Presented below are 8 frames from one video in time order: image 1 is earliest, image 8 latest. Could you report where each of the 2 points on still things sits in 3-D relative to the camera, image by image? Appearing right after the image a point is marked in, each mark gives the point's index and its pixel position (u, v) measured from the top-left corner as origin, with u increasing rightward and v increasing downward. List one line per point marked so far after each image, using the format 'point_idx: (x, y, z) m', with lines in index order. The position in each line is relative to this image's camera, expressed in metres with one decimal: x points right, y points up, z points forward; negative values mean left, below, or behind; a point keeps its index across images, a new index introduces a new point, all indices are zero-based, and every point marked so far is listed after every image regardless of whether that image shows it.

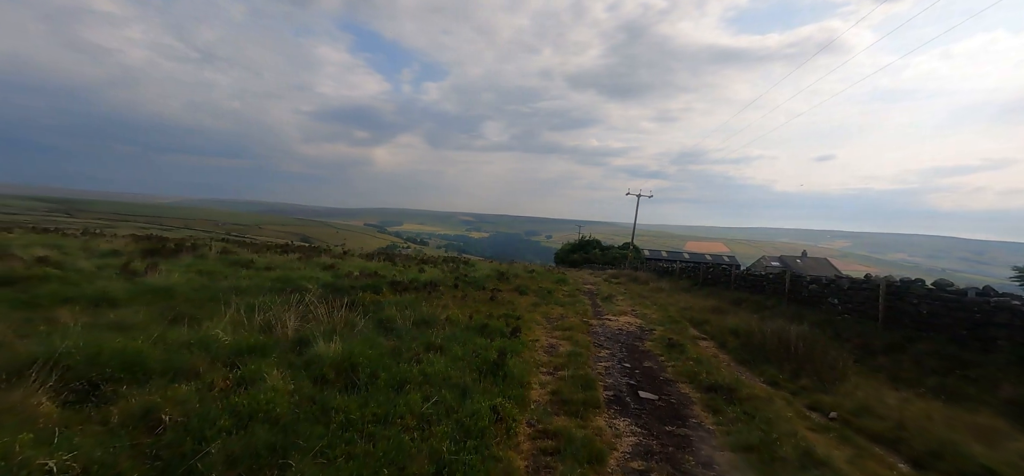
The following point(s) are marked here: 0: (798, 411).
0: (+4.2, -2.5, +6.4) m
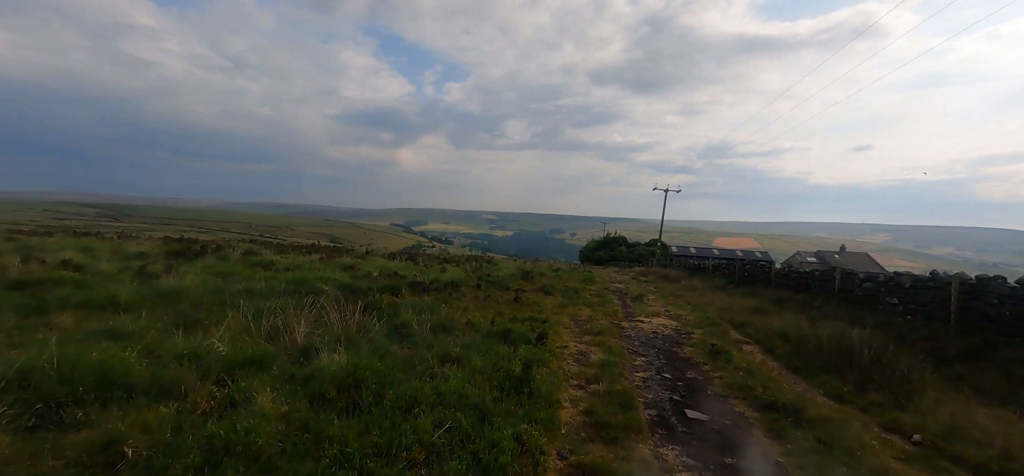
0: (+4.5, -2.4, +5.4) m
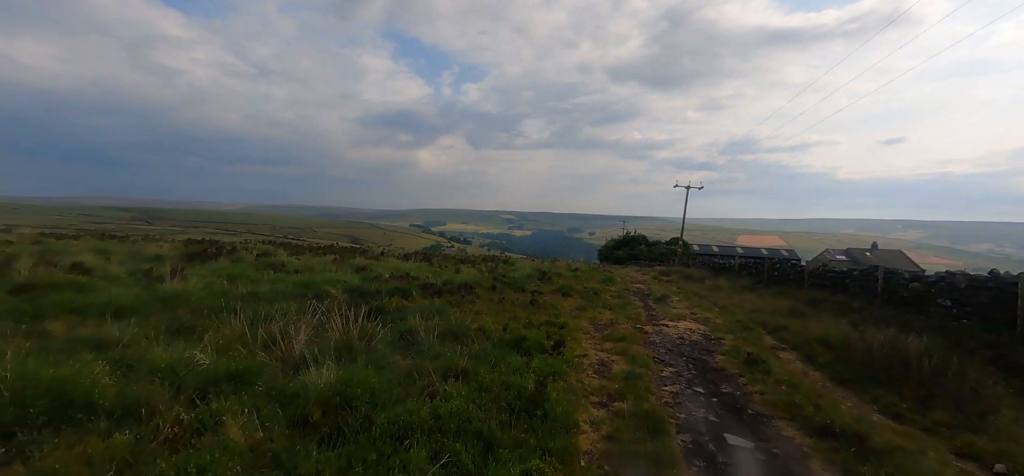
0: (+4.6, -2.4, +4.6) m
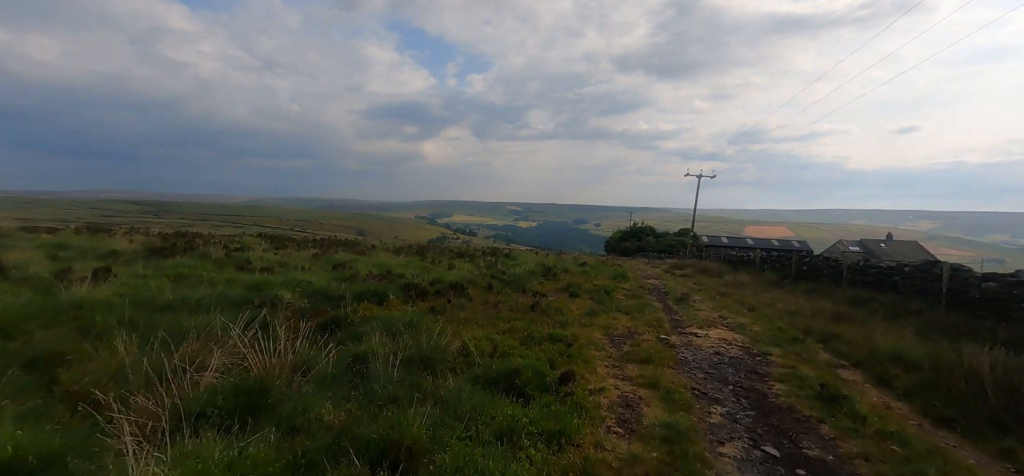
0: (+4.5, -2.3, +2.6) m
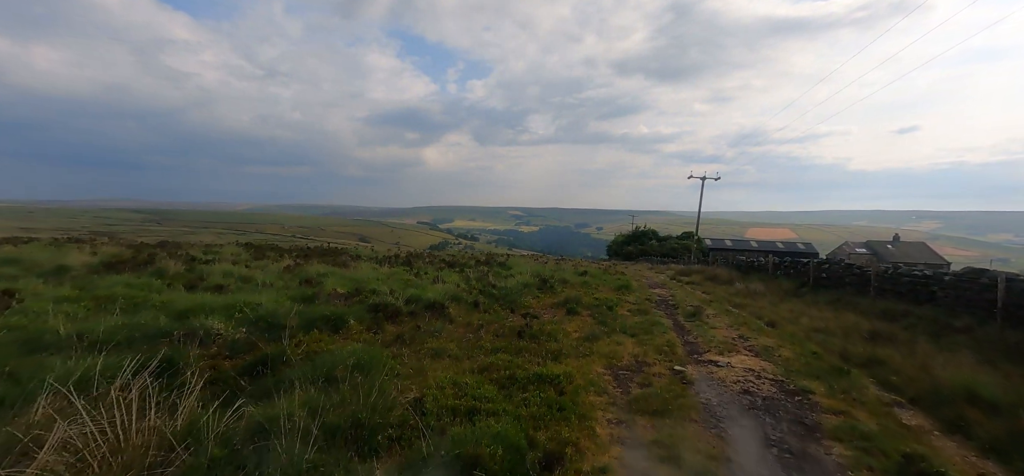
0: (+4.2, -2.4, +1.0) m
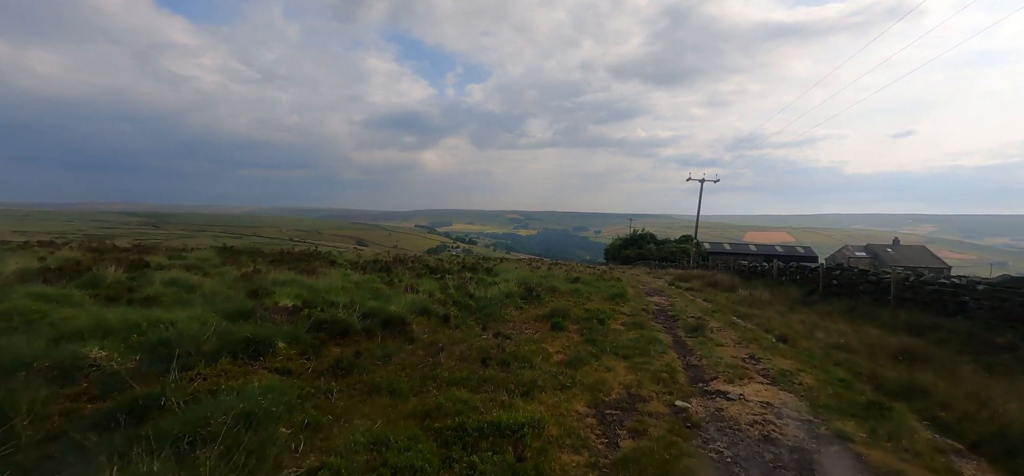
0: (+3.7, -2.5, -0.5) m
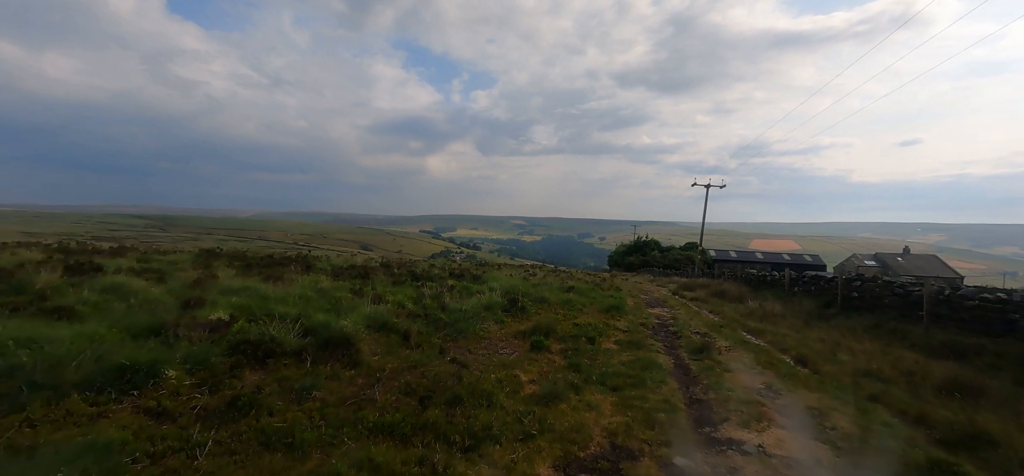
0: (+3.0, -2.4, -2.0) m
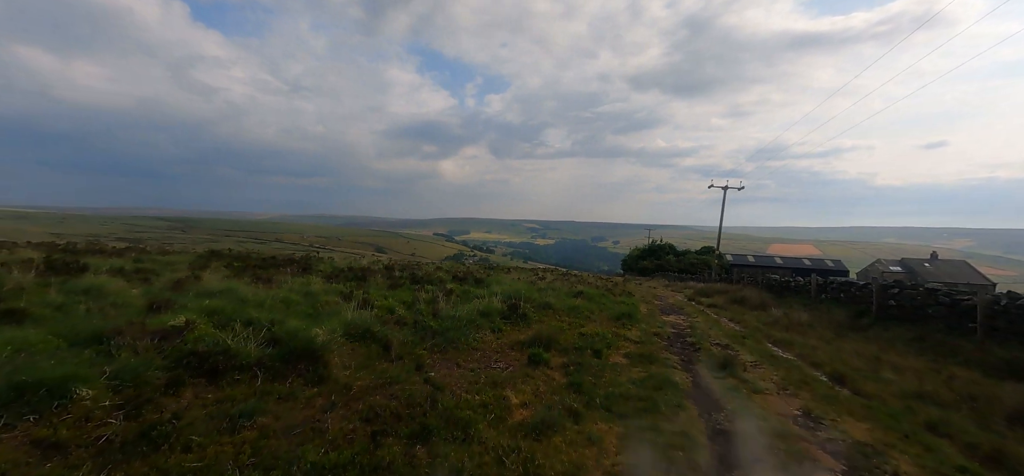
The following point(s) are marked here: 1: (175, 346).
0: (+2.6, -2.3, -3.1) m
1: (-4.6, -1.5, +6.1) m
